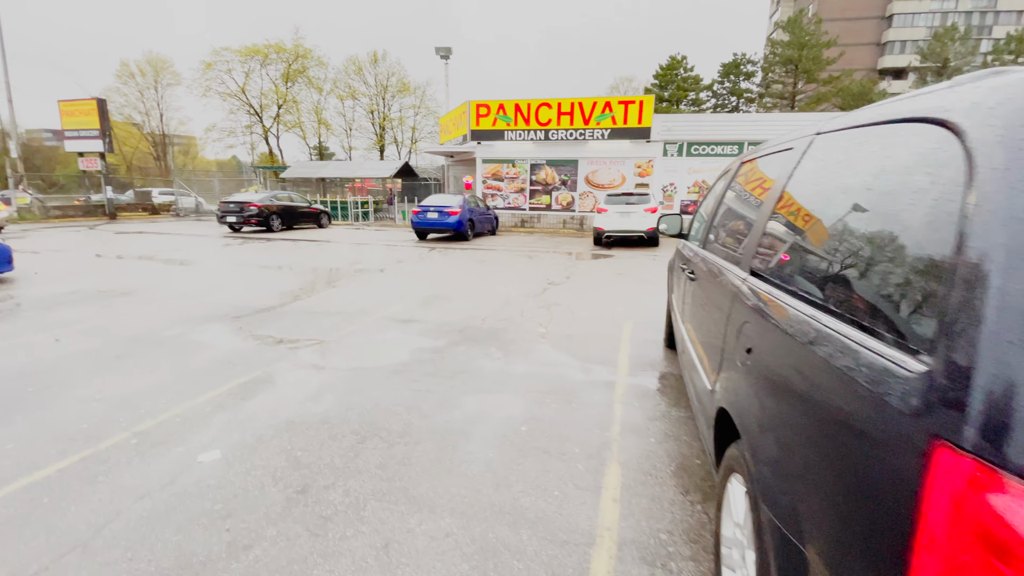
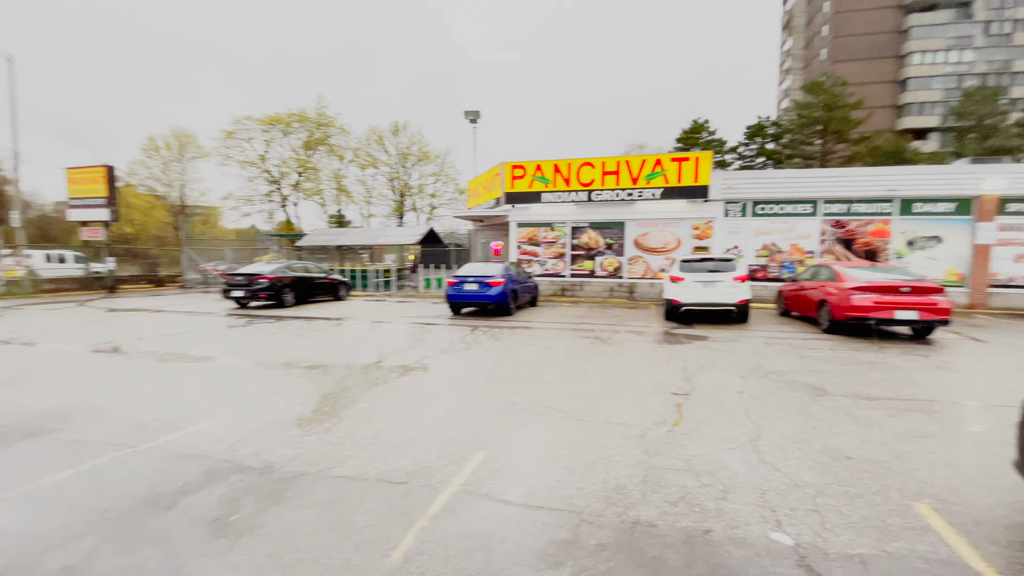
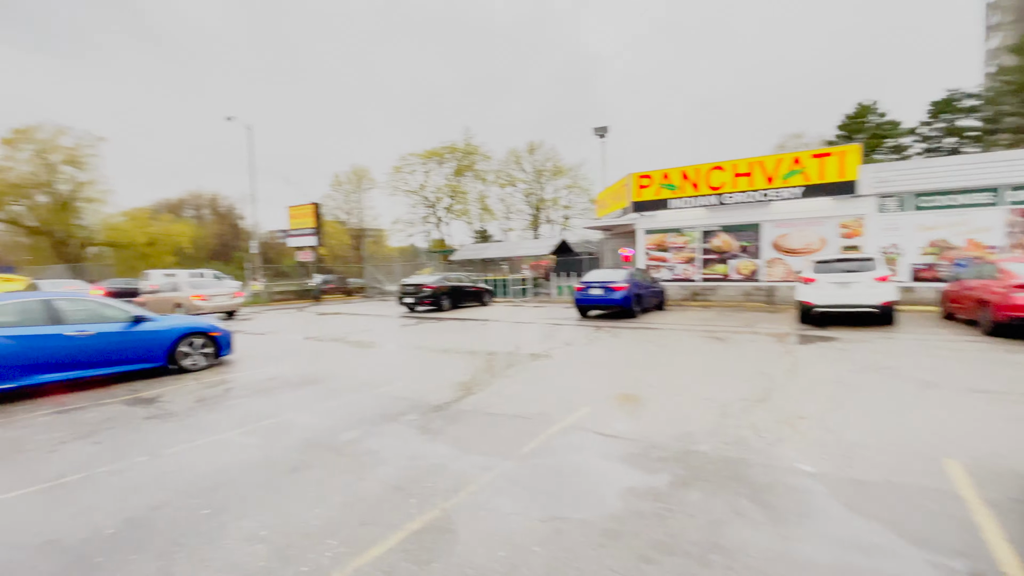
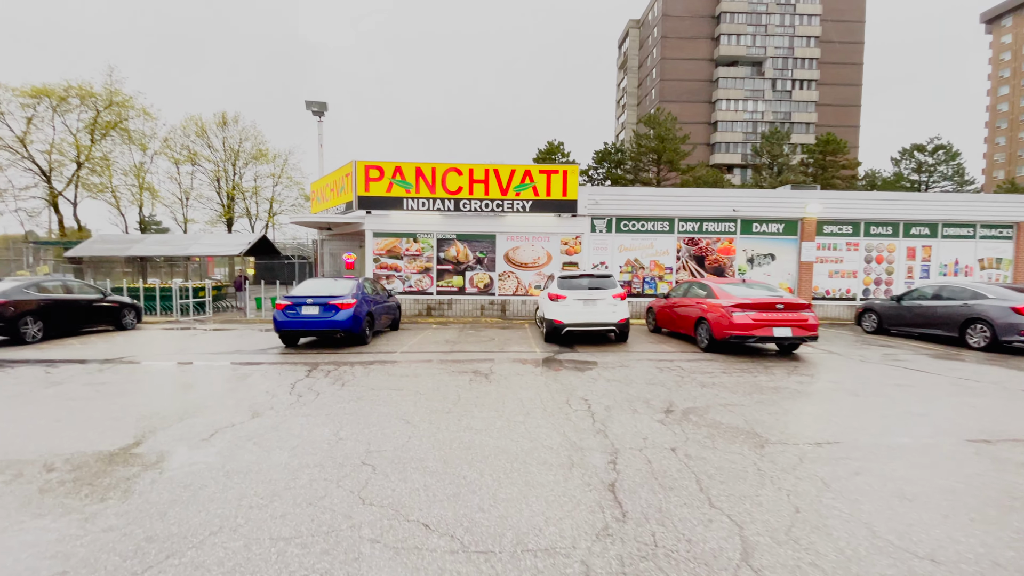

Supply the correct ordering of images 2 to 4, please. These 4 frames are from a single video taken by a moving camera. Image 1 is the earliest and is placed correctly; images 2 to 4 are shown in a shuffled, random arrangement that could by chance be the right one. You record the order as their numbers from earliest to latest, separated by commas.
3, 2, 4
